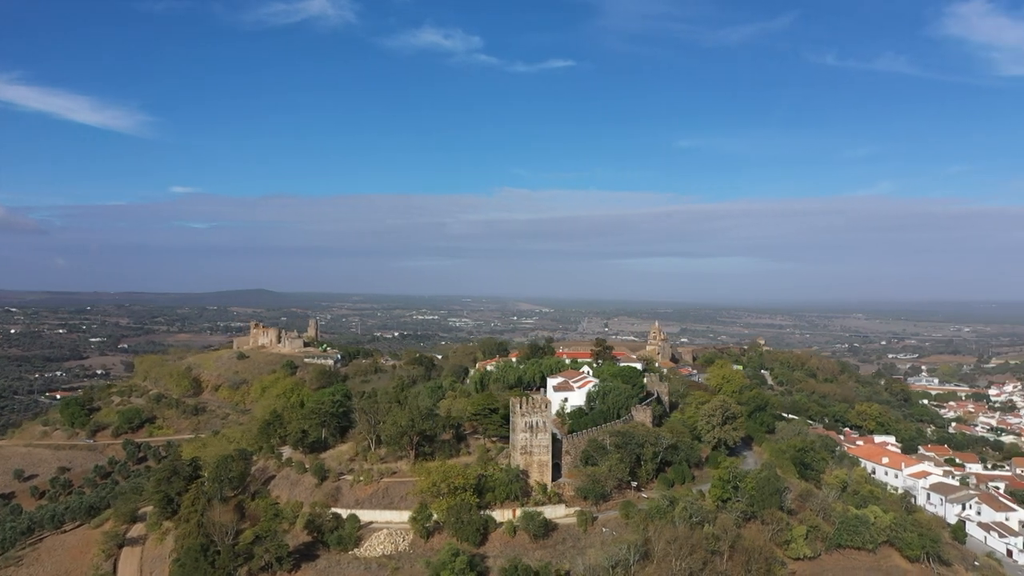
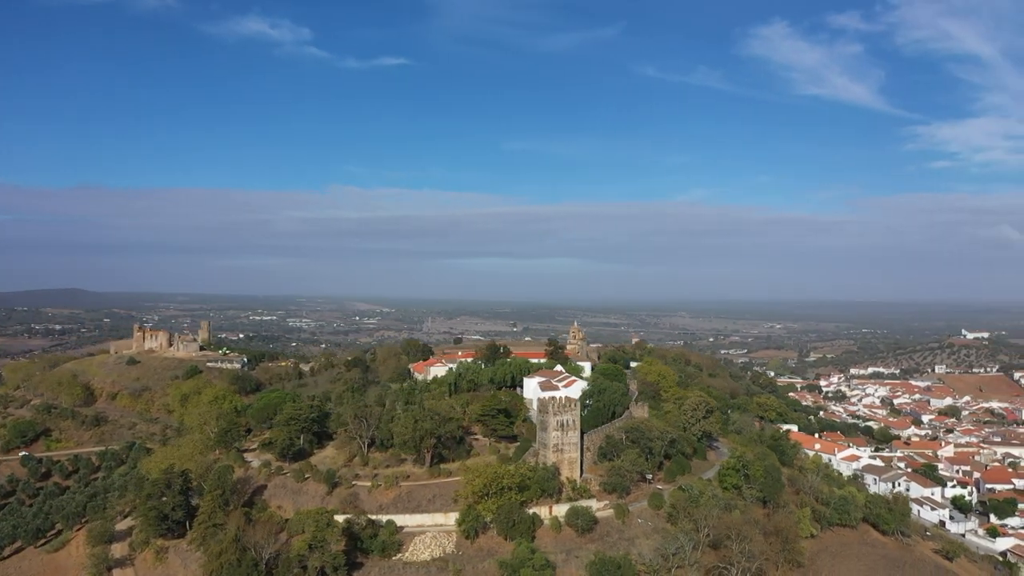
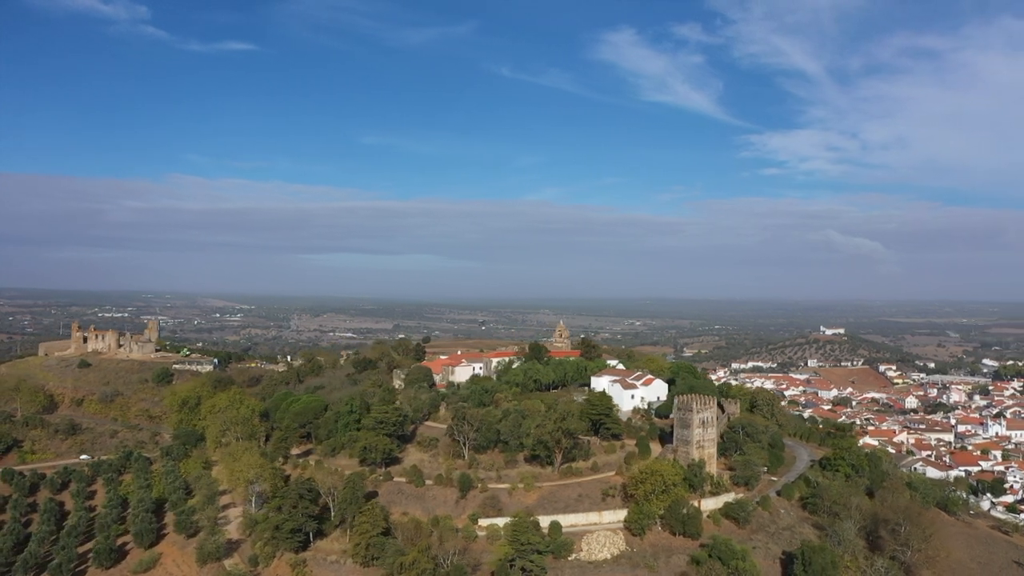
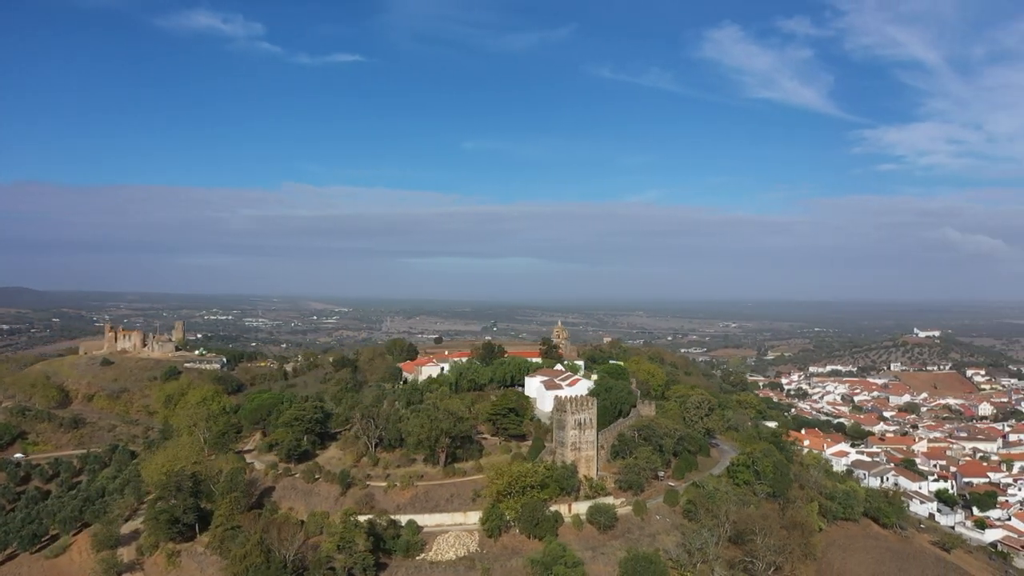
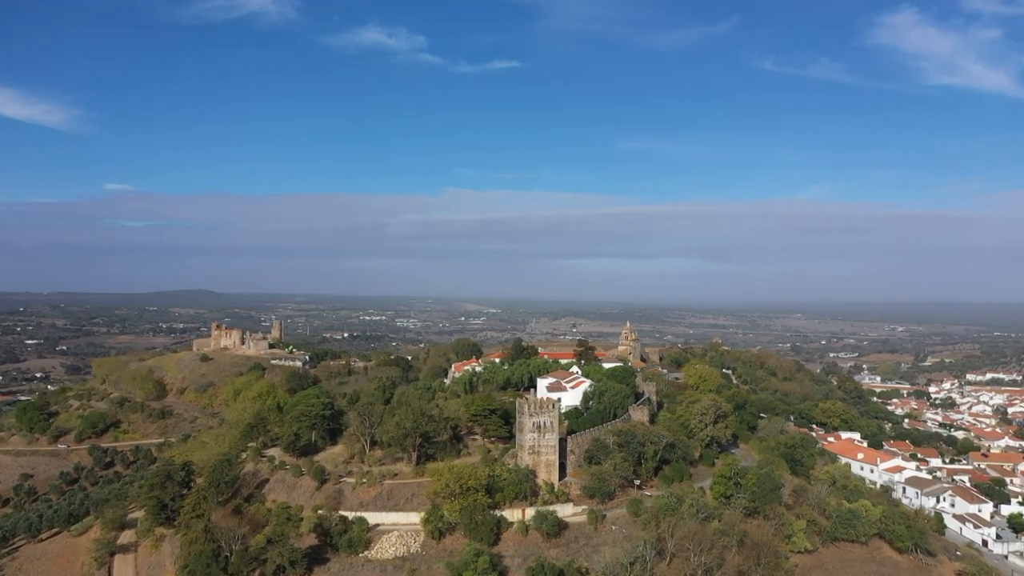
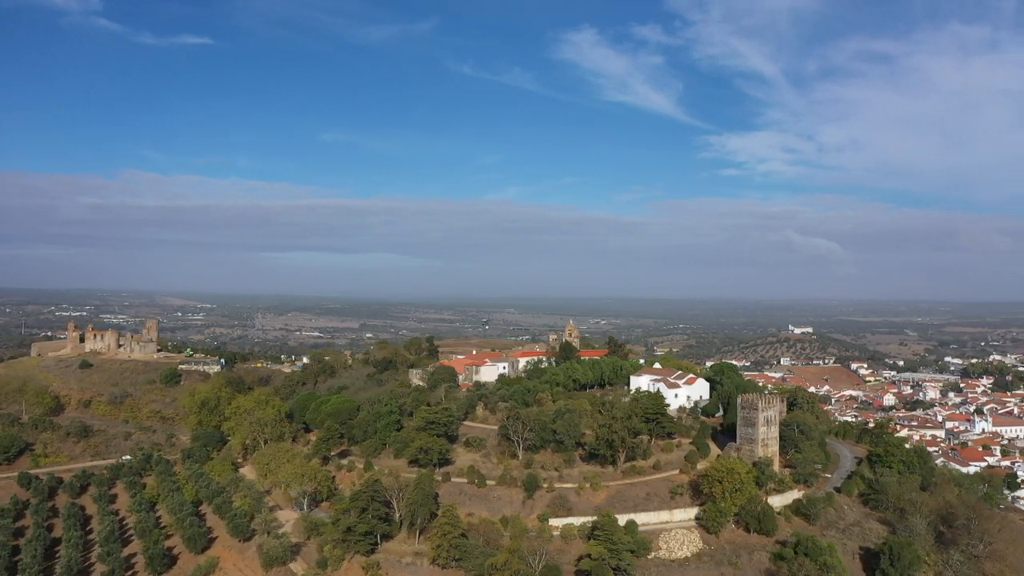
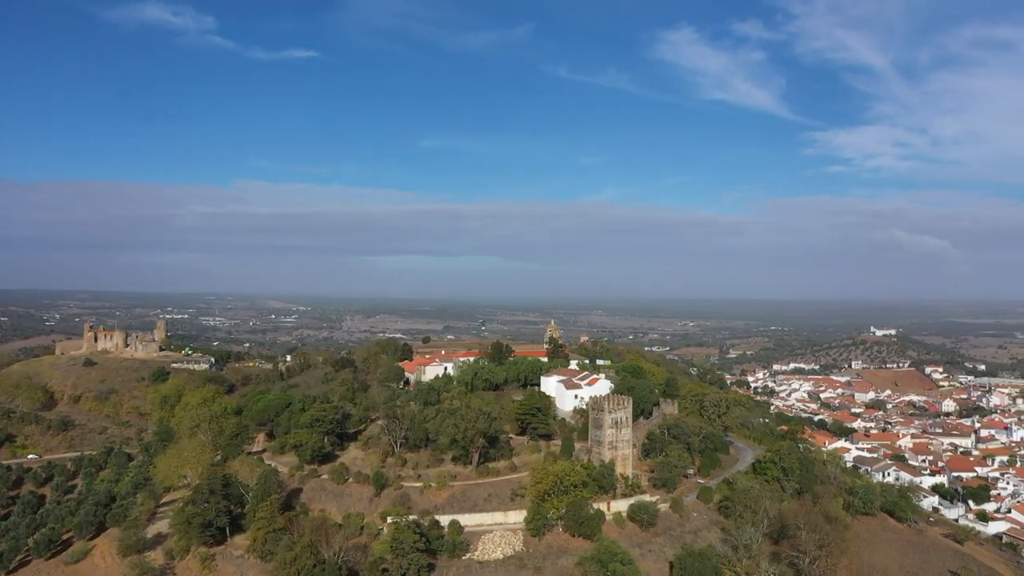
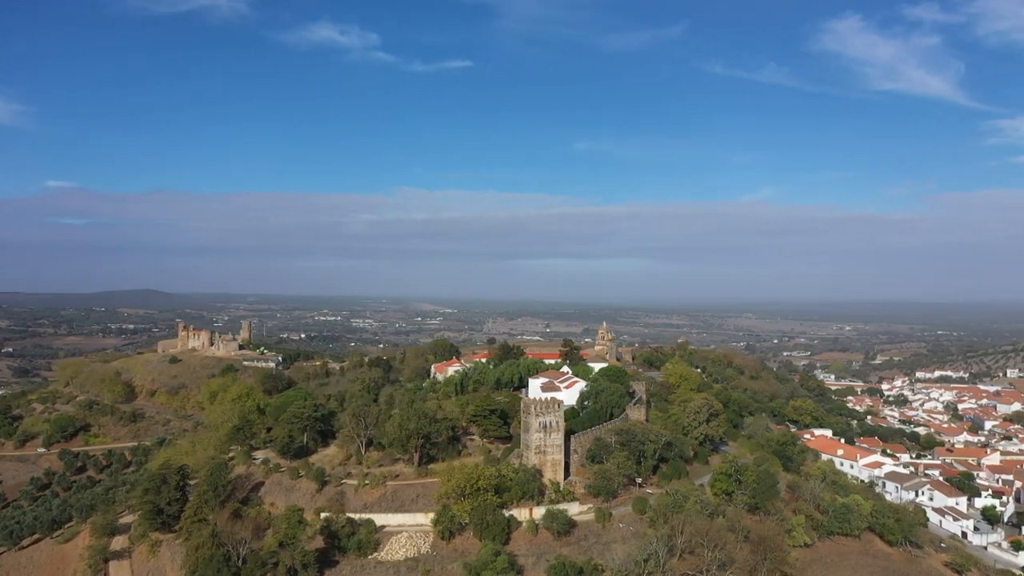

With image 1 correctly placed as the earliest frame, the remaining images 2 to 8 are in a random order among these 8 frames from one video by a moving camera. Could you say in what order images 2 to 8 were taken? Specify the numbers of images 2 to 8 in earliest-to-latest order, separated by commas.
5, 8, 2, 4, 7, 3, 6
